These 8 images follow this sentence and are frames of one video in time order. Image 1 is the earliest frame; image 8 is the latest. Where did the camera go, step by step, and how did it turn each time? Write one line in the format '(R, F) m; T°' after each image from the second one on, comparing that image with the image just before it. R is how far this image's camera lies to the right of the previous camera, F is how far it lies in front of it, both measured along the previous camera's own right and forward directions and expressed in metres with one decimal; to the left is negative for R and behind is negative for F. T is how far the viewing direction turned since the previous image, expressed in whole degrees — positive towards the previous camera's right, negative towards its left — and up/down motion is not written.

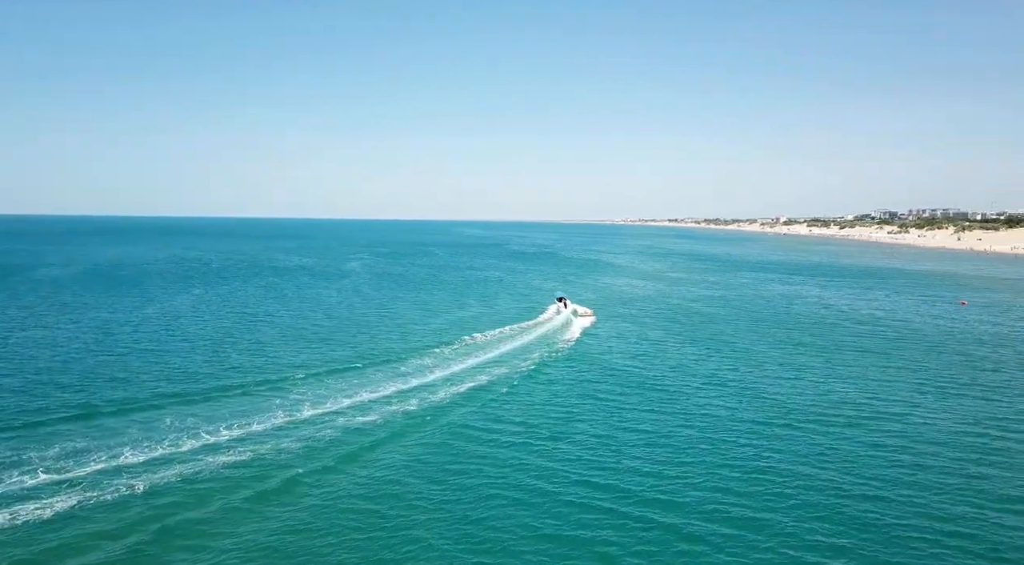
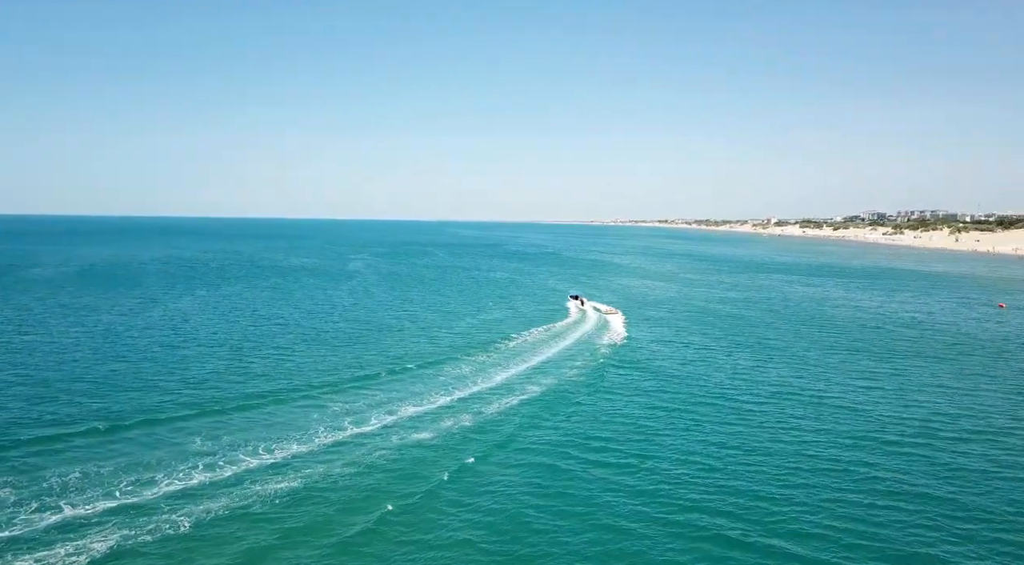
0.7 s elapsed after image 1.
(-2.8, +2.8) m; 0°
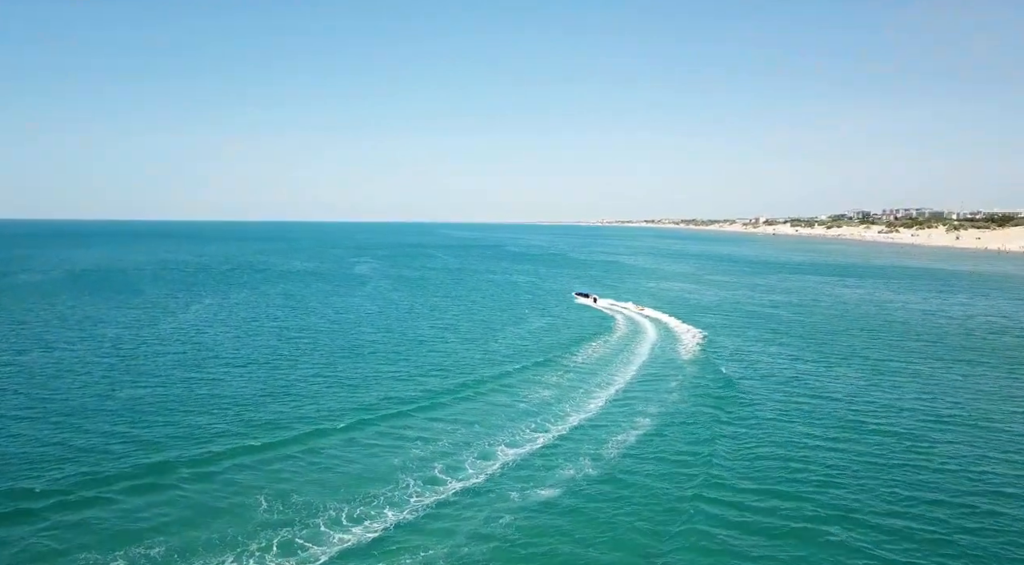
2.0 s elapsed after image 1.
(-4.8, +5.6) m; 0°
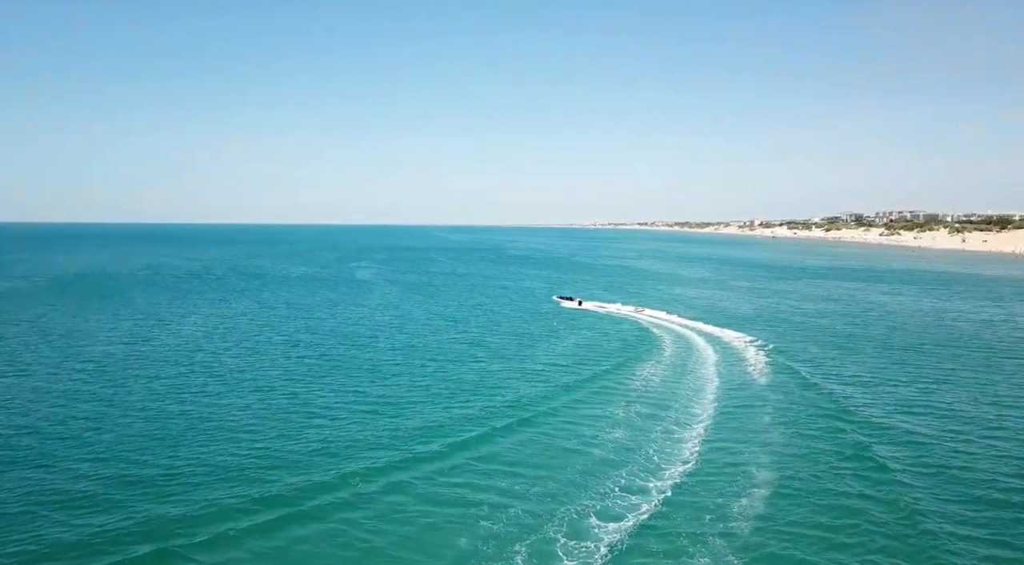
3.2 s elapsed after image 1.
(-3.3, +6.2) m; 0°
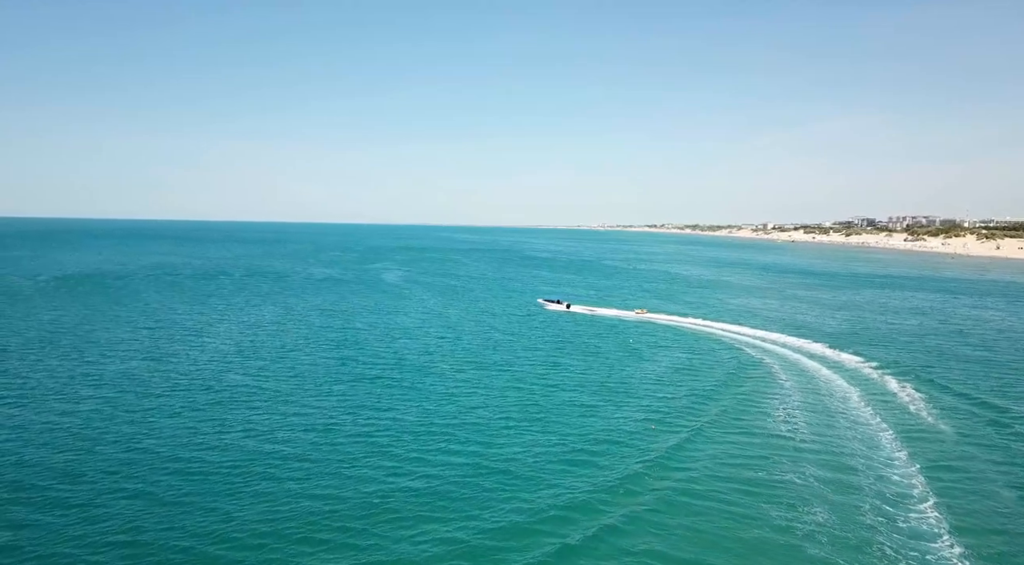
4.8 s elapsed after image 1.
(-5.5, +8.0) m; -1°
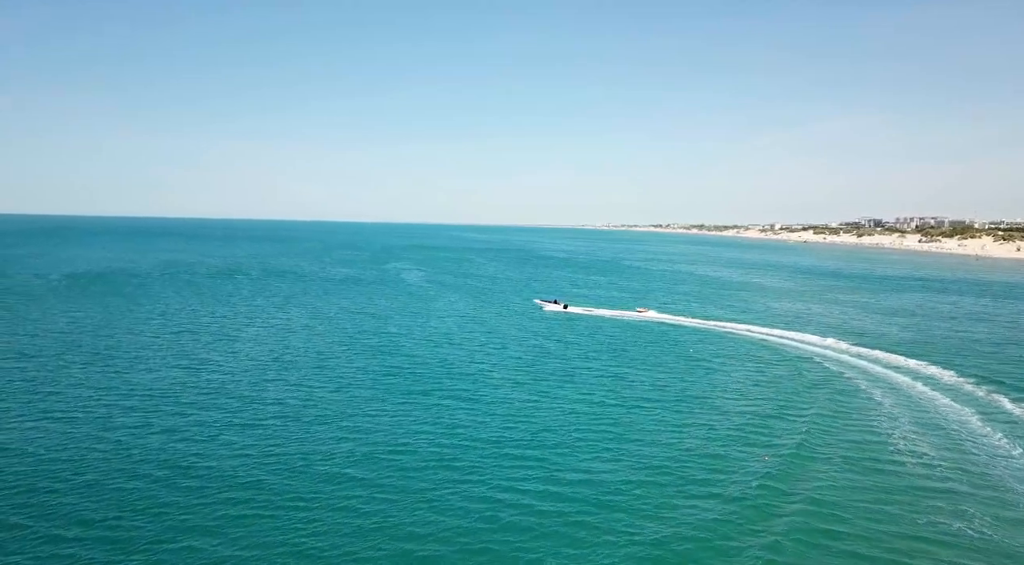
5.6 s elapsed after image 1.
(-3.9, +3.9) m; 0°
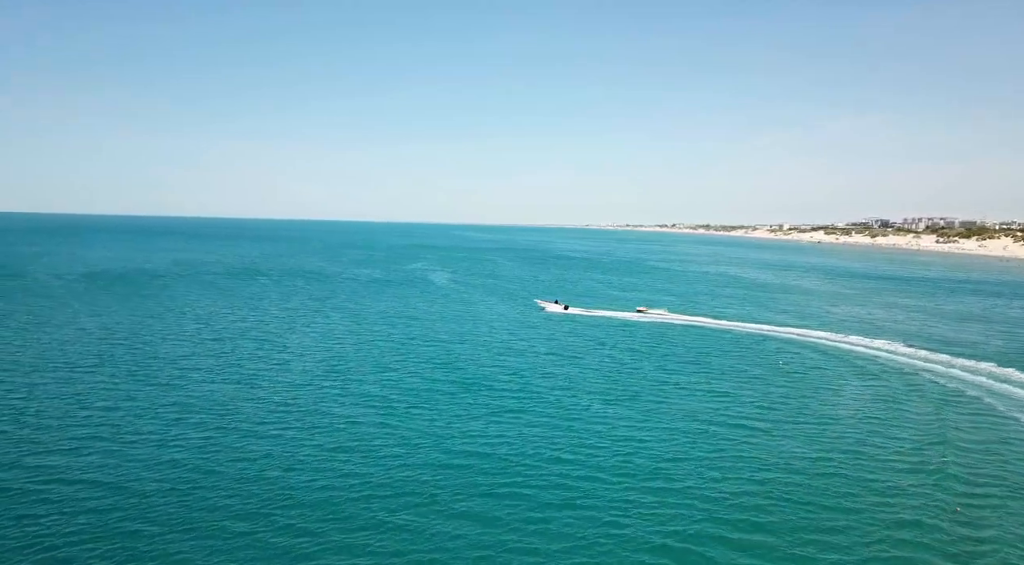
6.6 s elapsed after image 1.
(-5.2, +4.3) m; 0°
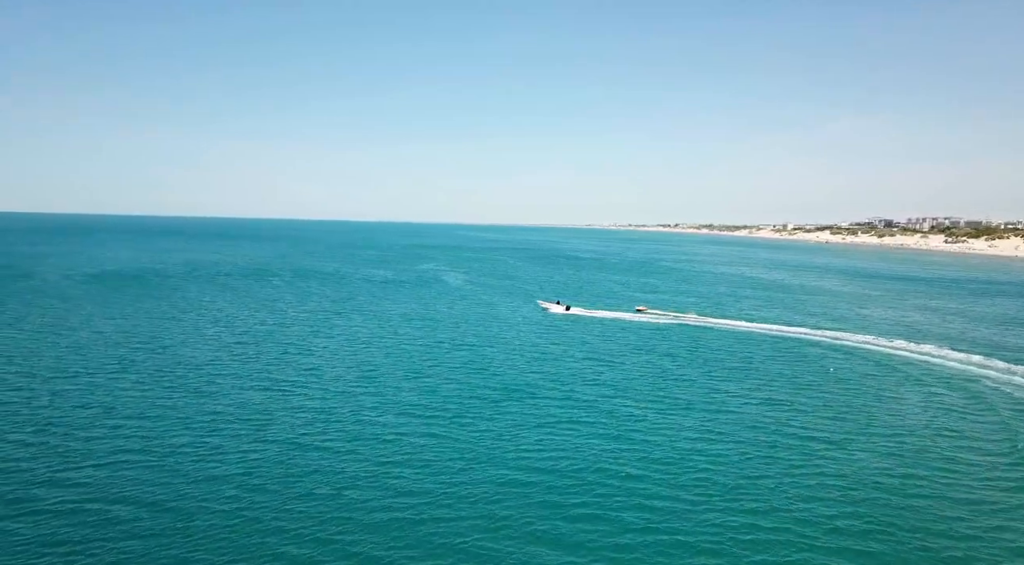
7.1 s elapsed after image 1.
(-2.7, +2.0) m; 0°
